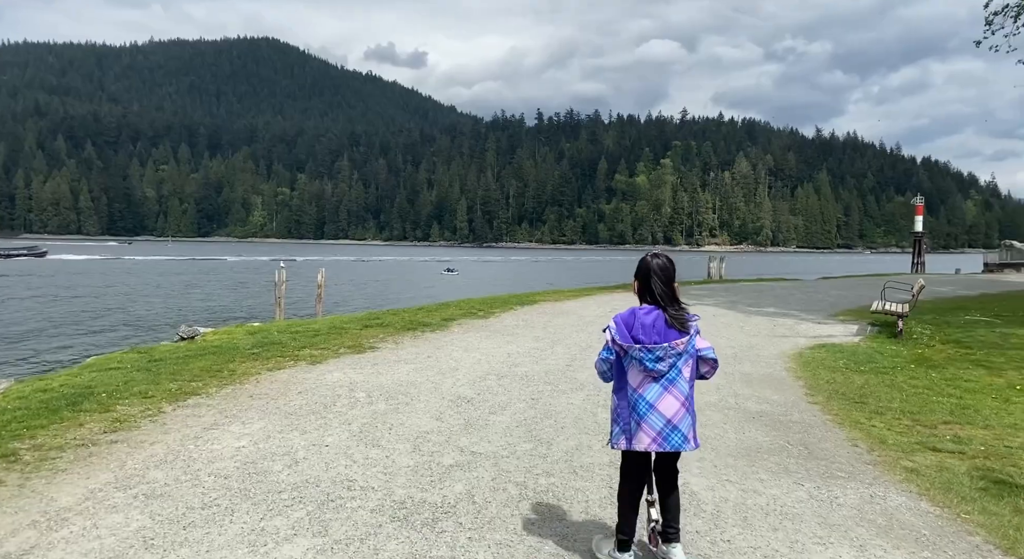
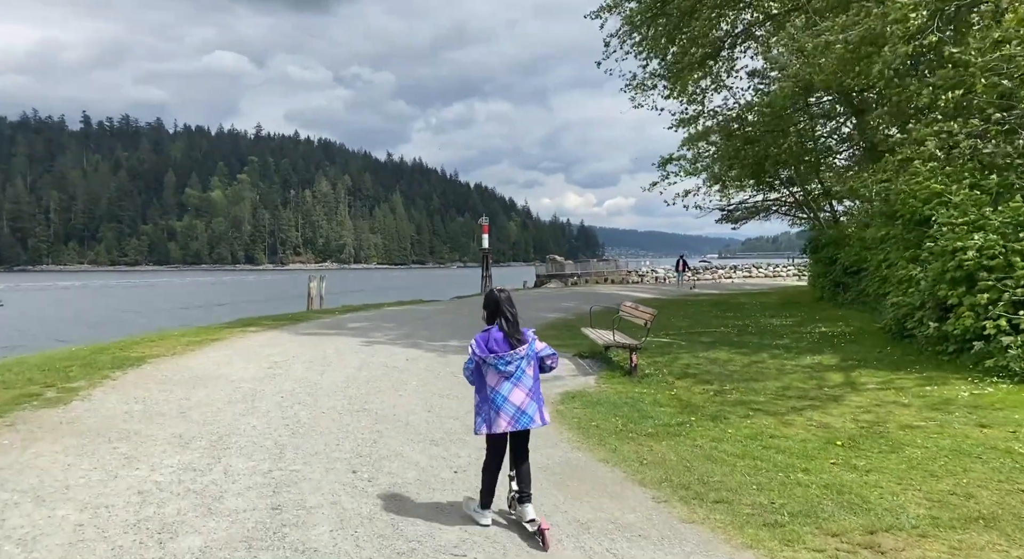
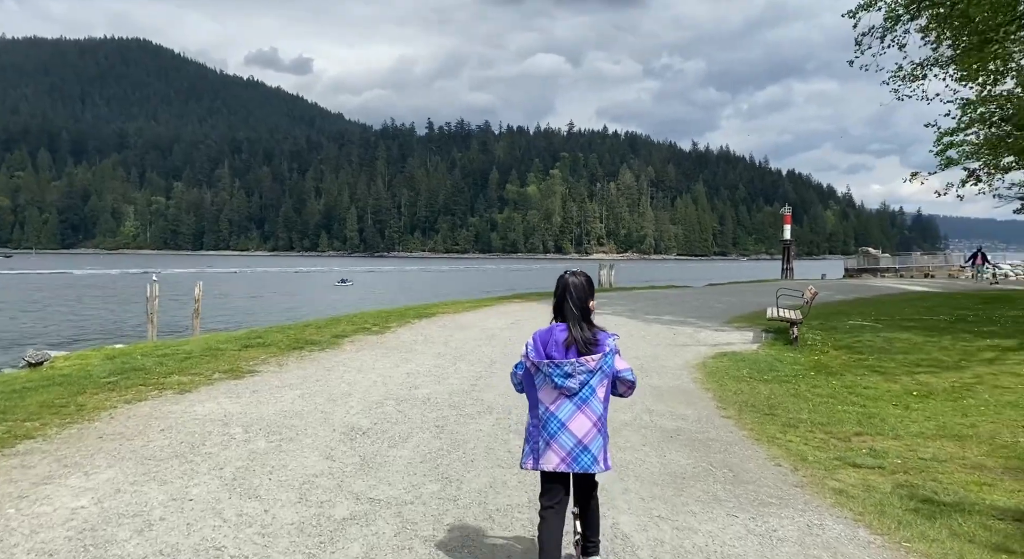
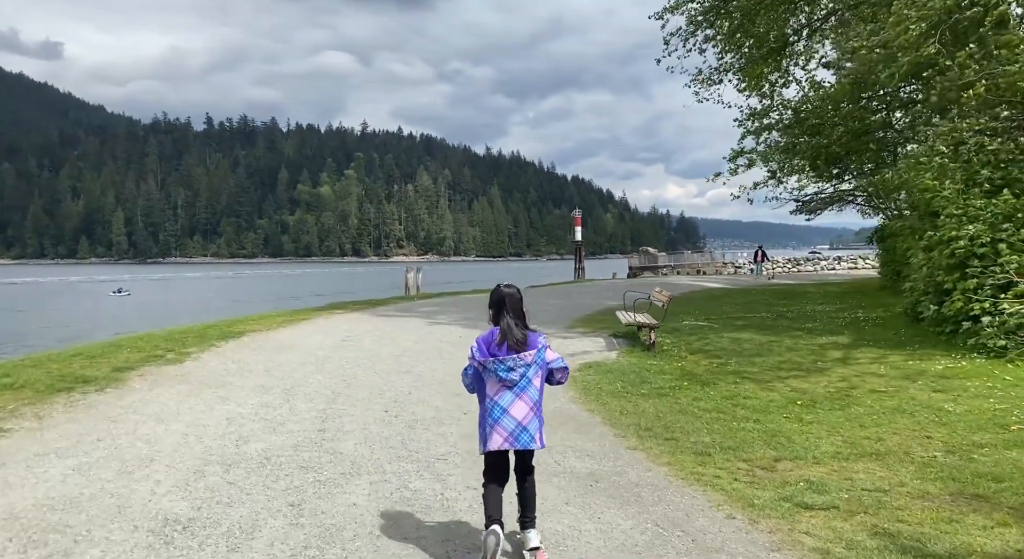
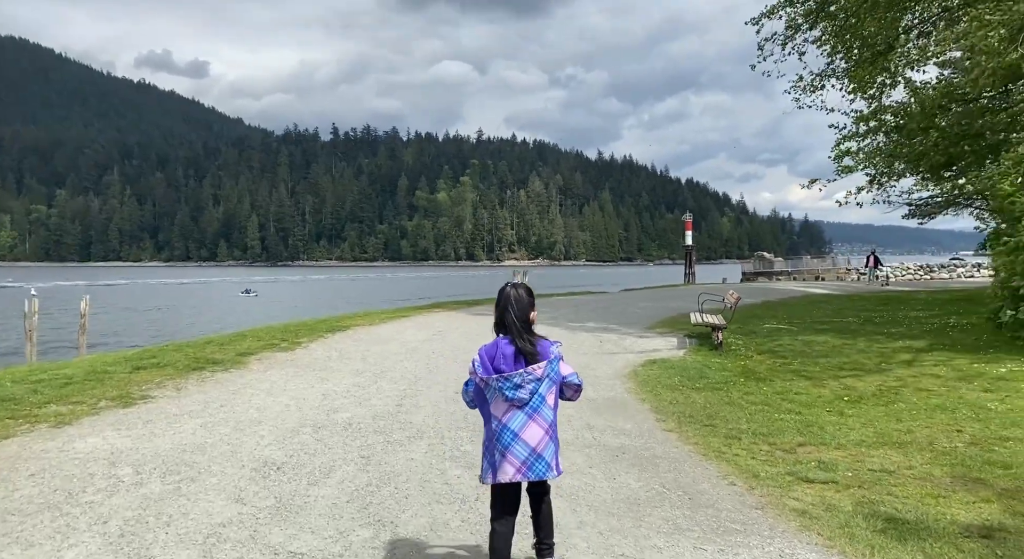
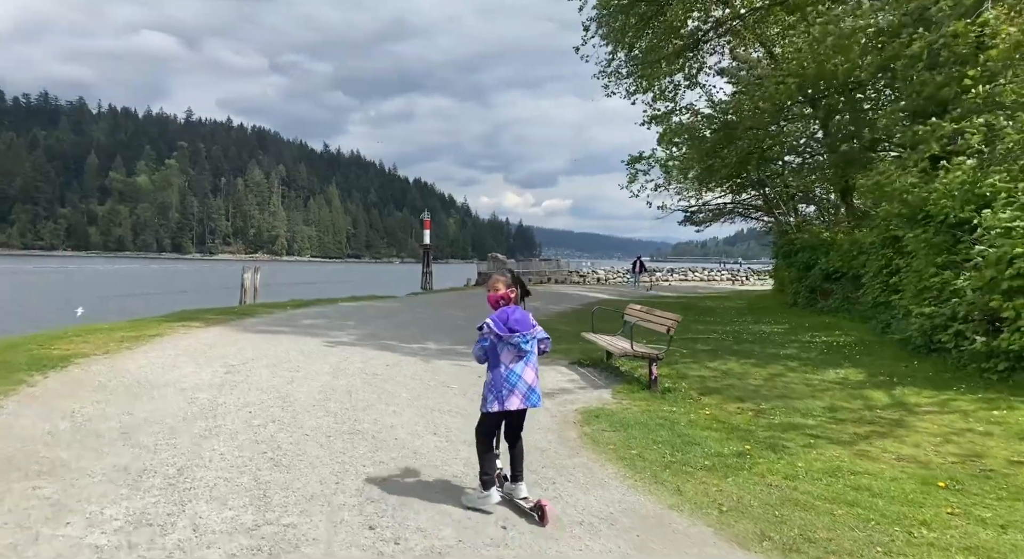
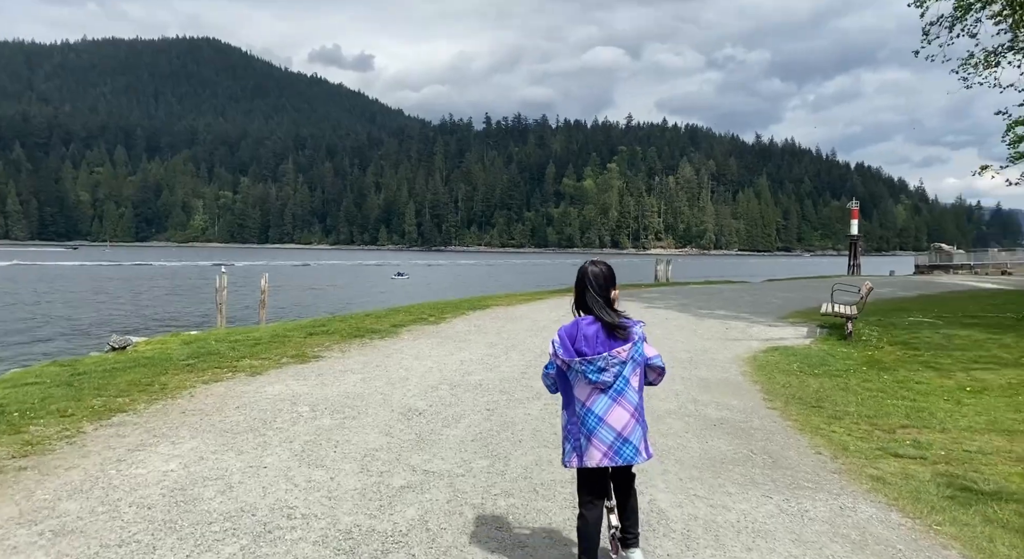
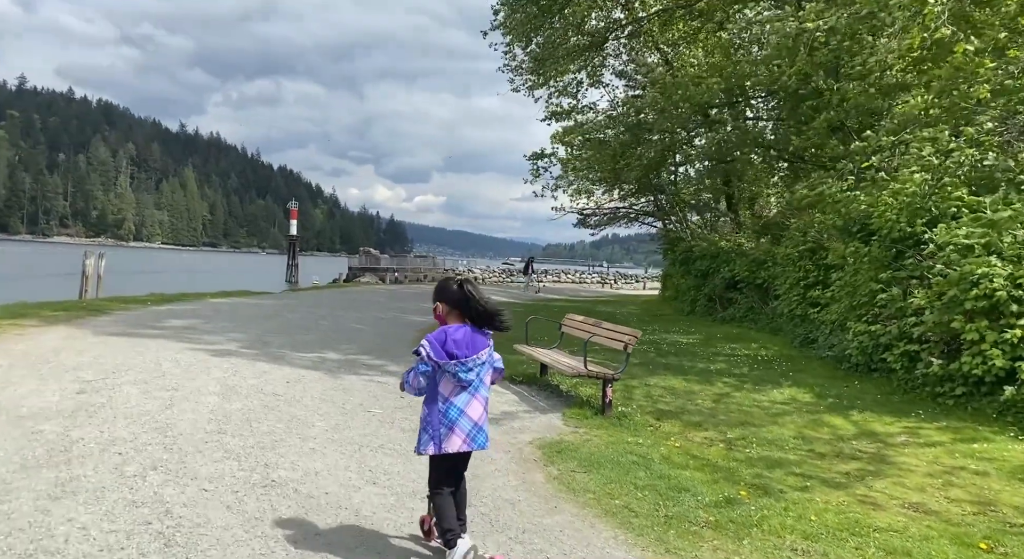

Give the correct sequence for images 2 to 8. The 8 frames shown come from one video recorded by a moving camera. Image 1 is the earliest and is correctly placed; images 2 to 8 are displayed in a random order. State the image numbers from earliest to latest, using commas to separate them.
7, 3, 5, 4, 2, 6, 8
